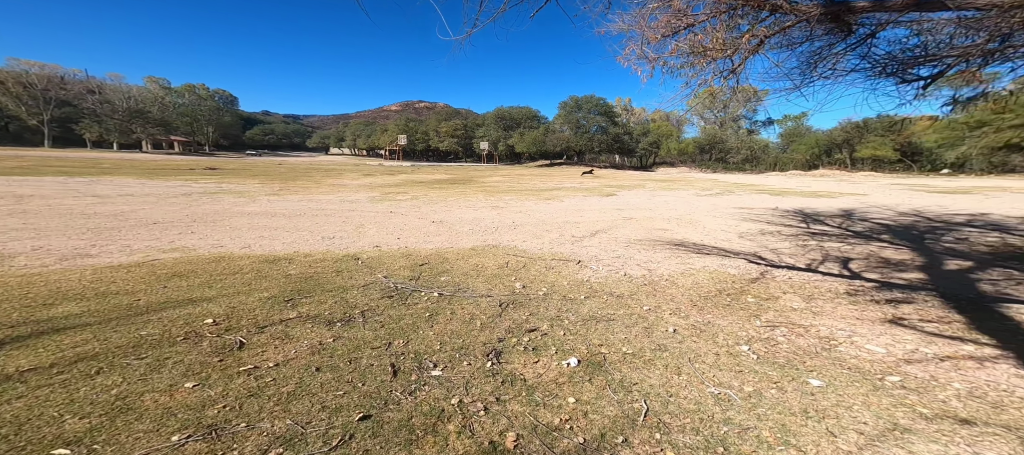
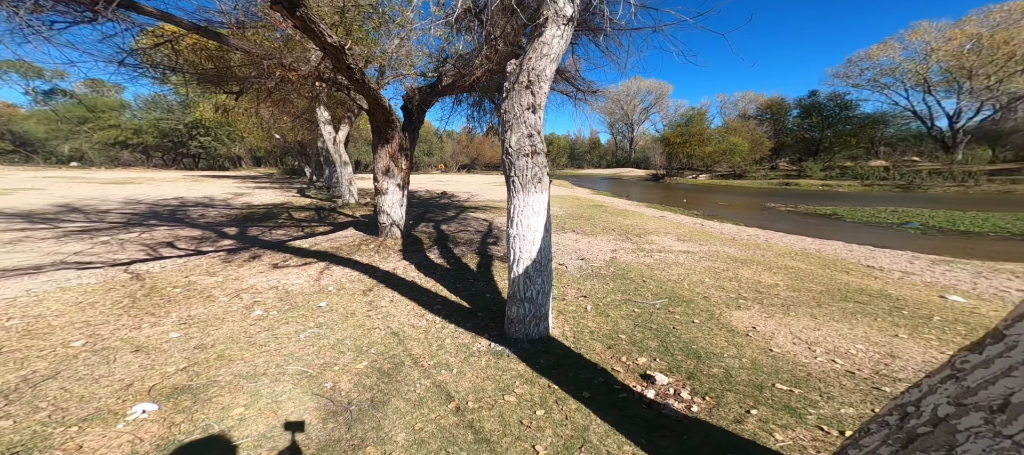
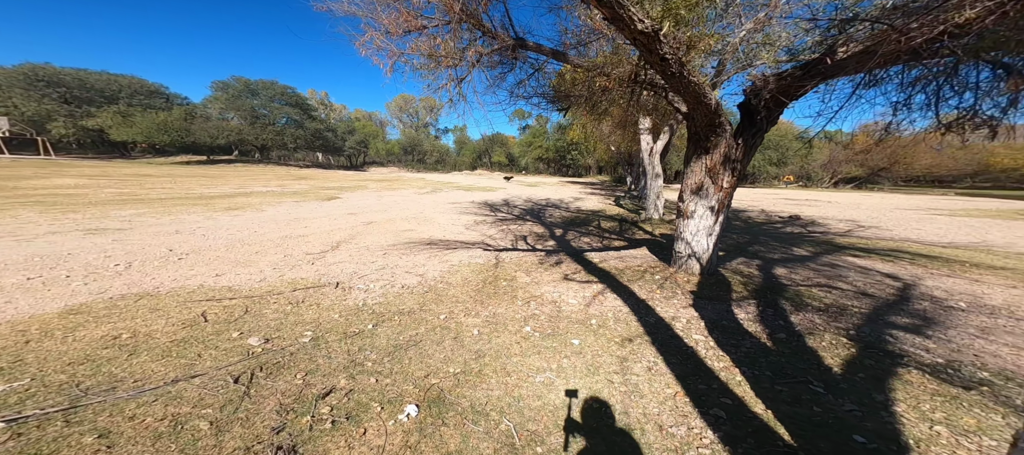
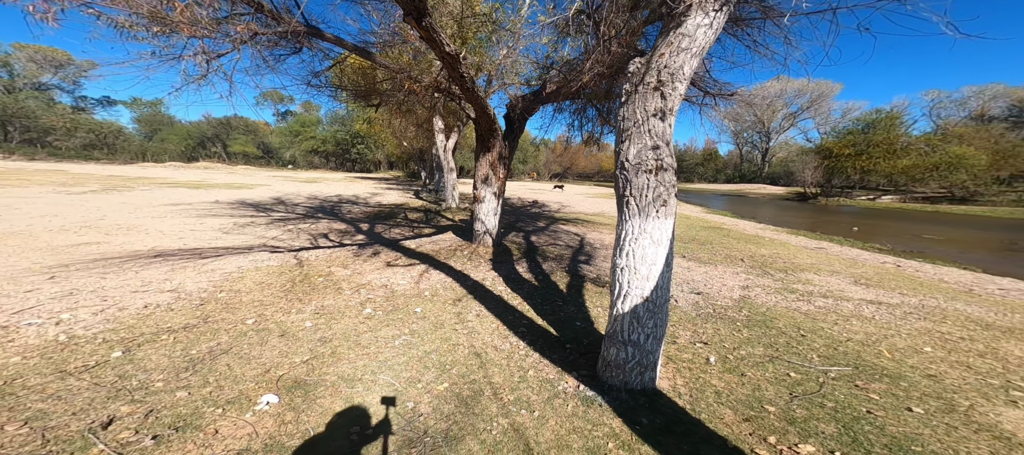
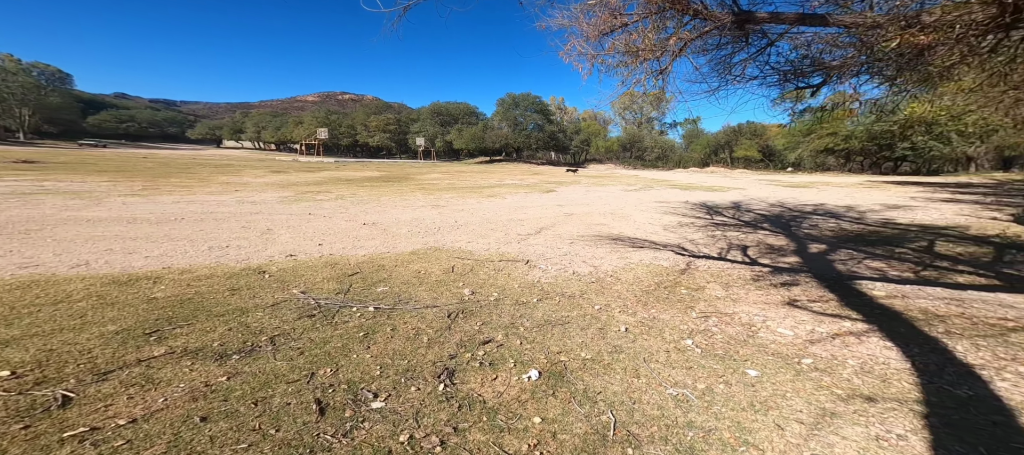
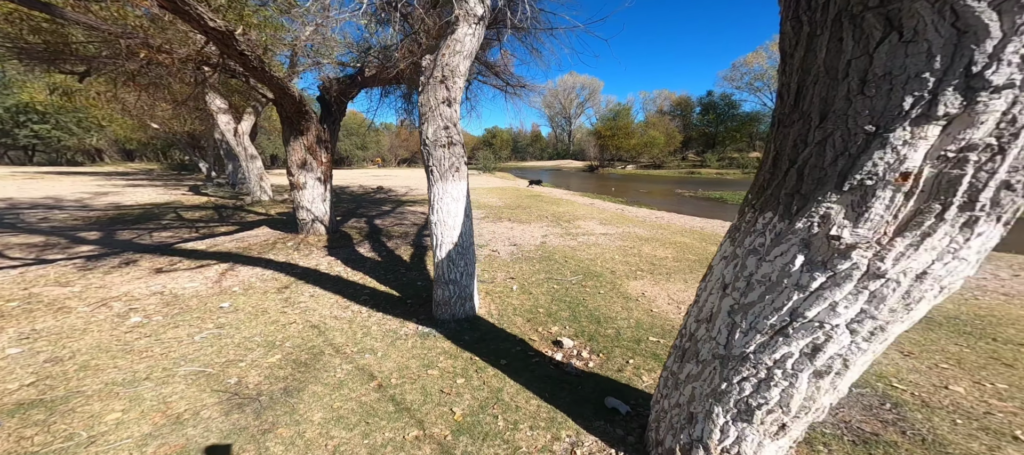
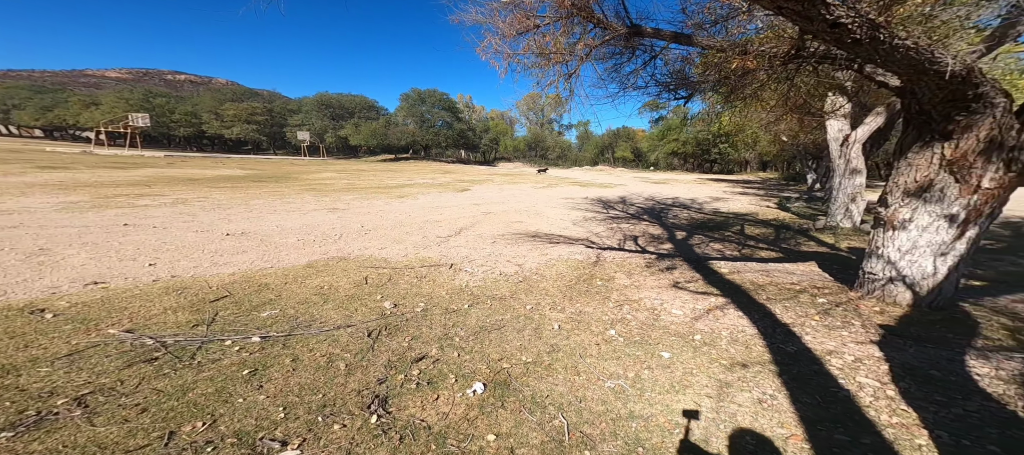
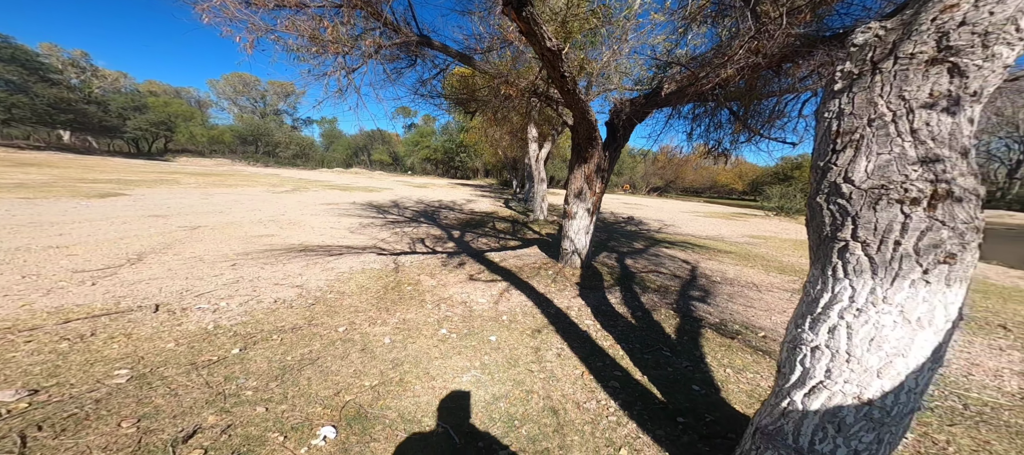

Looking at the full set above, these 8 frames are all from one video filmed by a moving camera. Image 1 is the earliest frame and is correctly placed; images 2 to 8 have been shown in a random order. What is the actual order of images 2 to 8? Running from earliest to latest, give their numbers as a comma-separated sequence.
5, 7, 3, 8, 4, 2, 6
